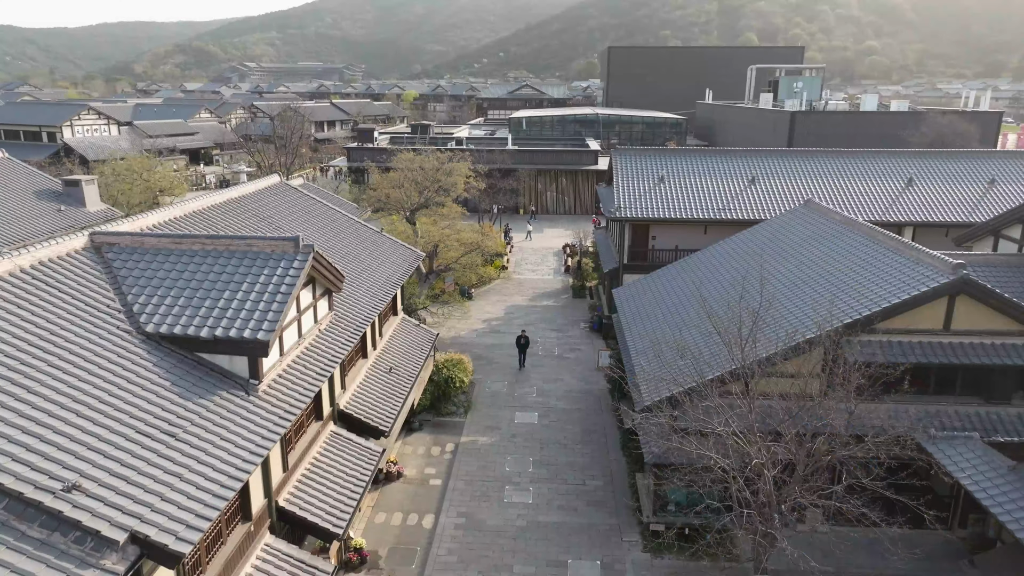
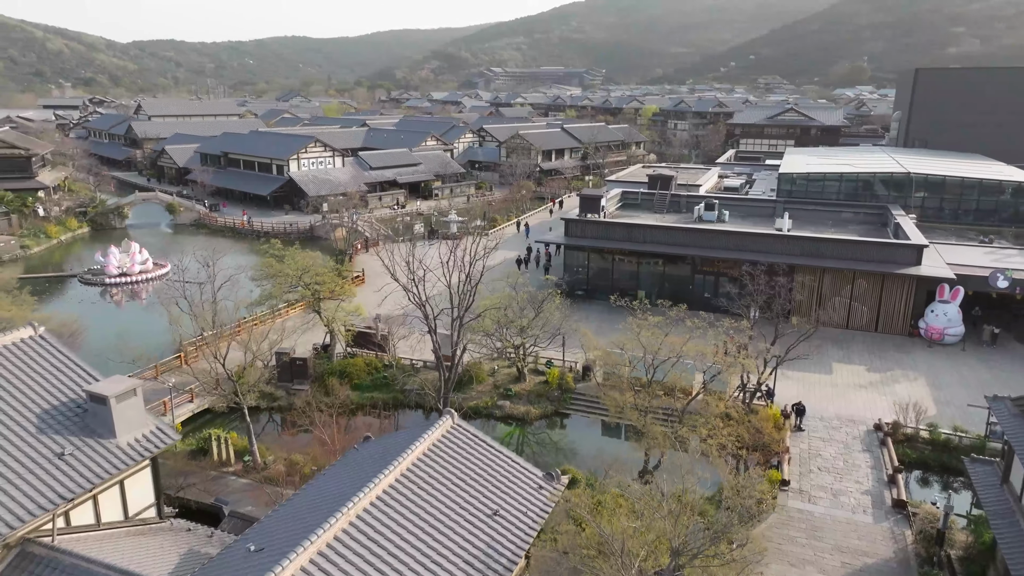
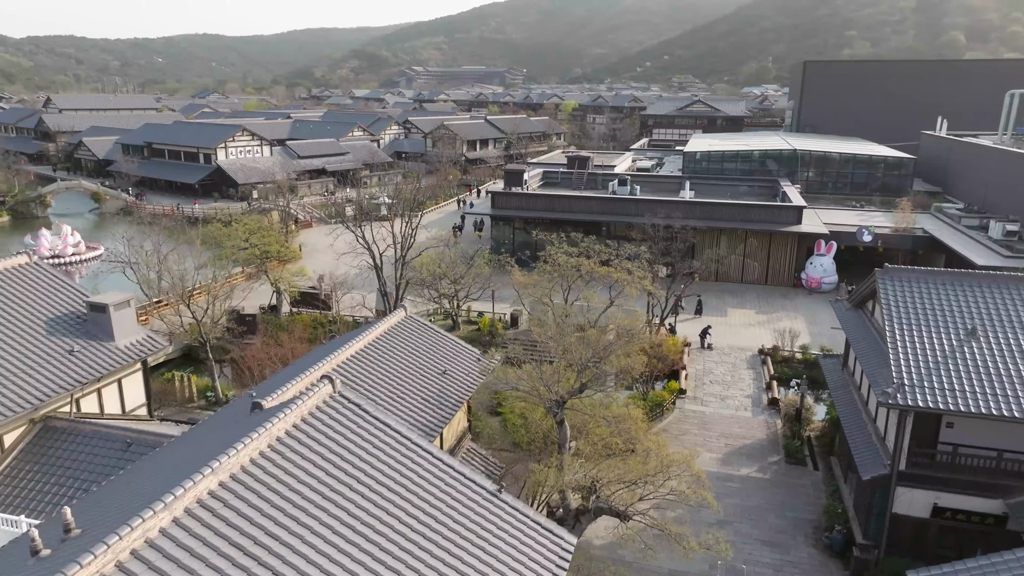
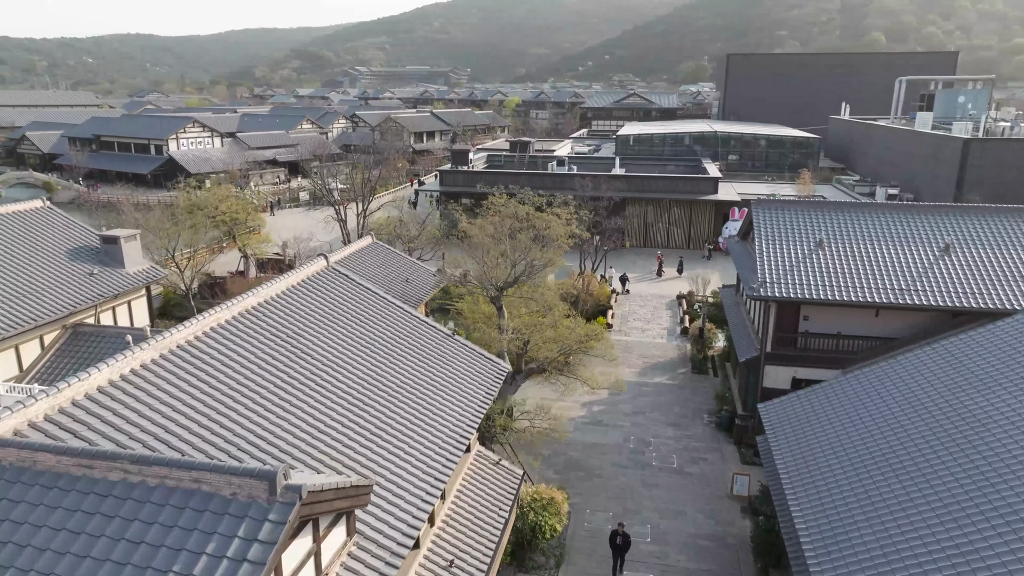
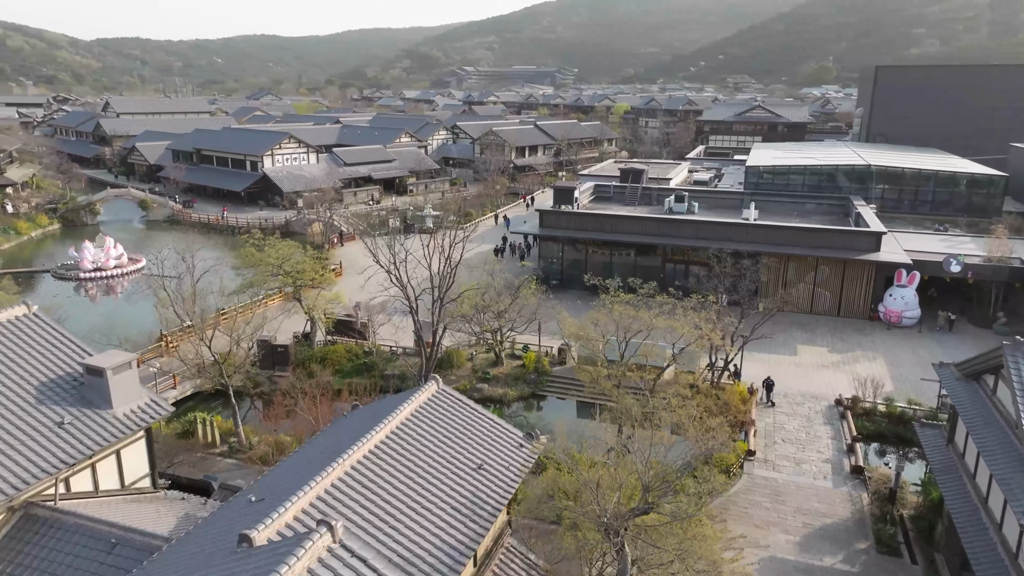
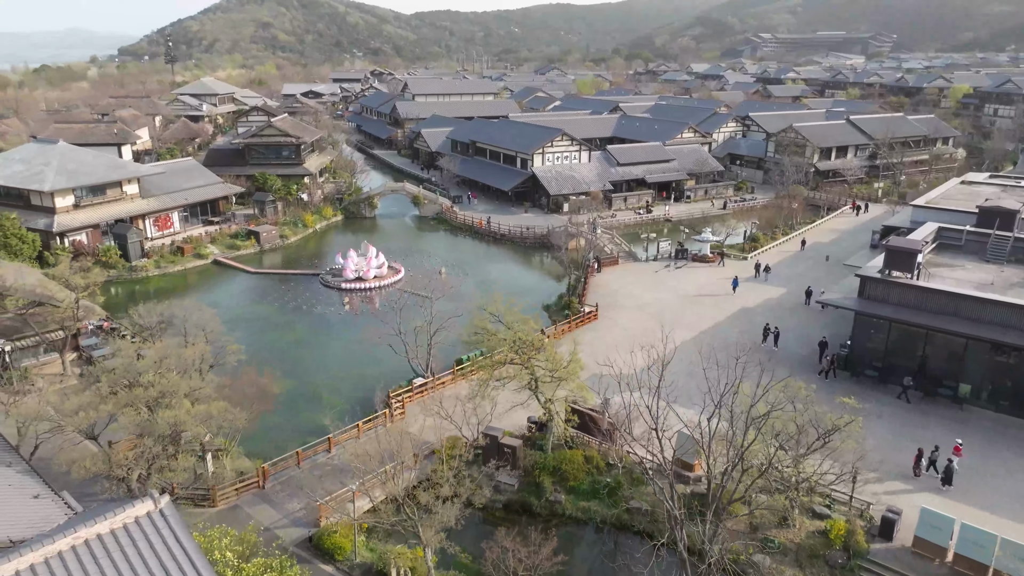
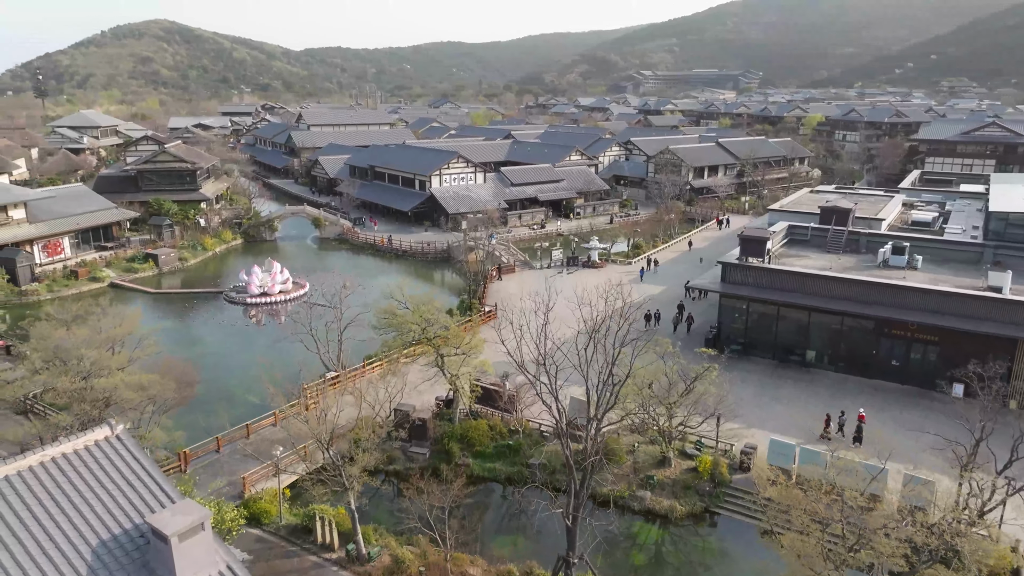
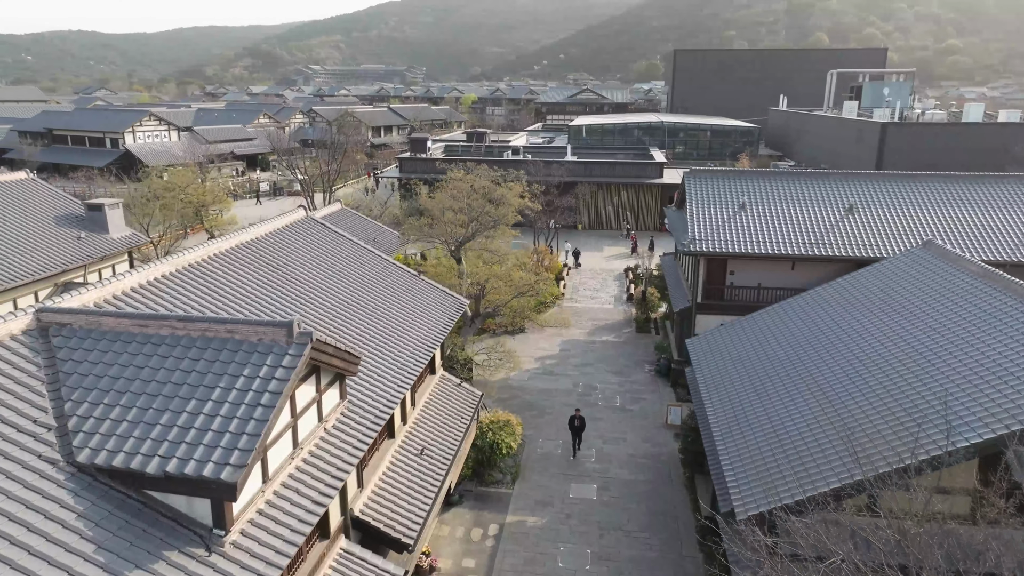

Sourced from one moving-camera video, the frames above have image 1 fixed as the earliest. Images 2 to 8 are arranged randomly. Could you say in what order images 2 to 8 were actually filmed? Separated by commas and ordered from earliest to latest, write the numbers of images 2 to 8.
8, 4, 3, 5, 2, 7, 6
